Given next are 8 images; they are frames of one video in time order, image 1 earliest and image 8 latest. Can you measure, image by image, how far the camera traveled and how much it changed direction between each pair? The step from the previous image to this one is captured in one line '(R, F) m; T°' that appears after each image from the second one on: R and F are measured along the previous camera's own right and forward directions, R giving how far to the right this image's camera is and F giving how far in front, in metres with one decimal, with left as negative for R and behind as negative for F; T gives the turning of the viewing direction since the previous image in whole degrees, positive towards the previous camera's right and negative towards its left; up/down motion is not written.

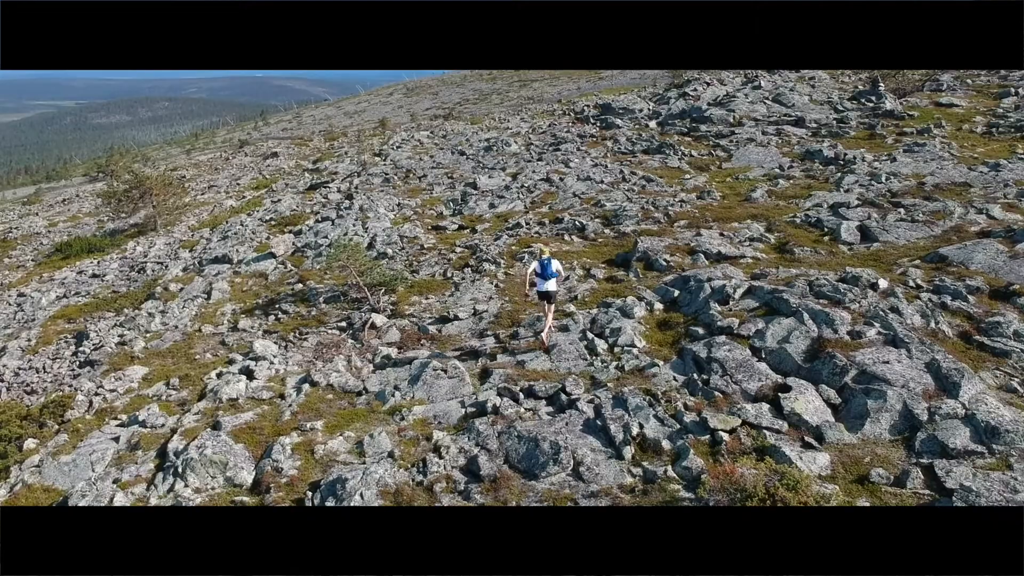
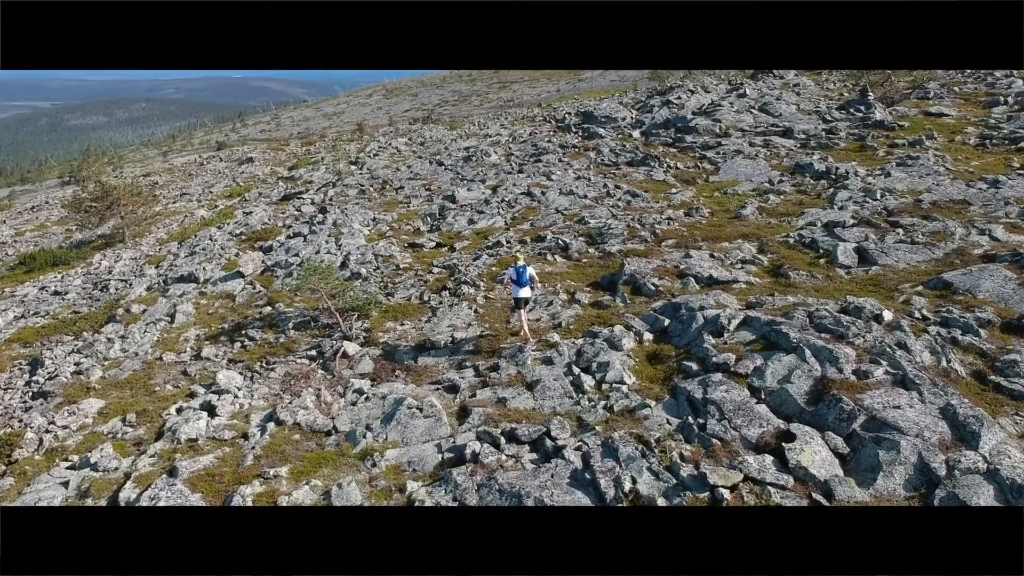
(0.0, +1.0) m; +1°
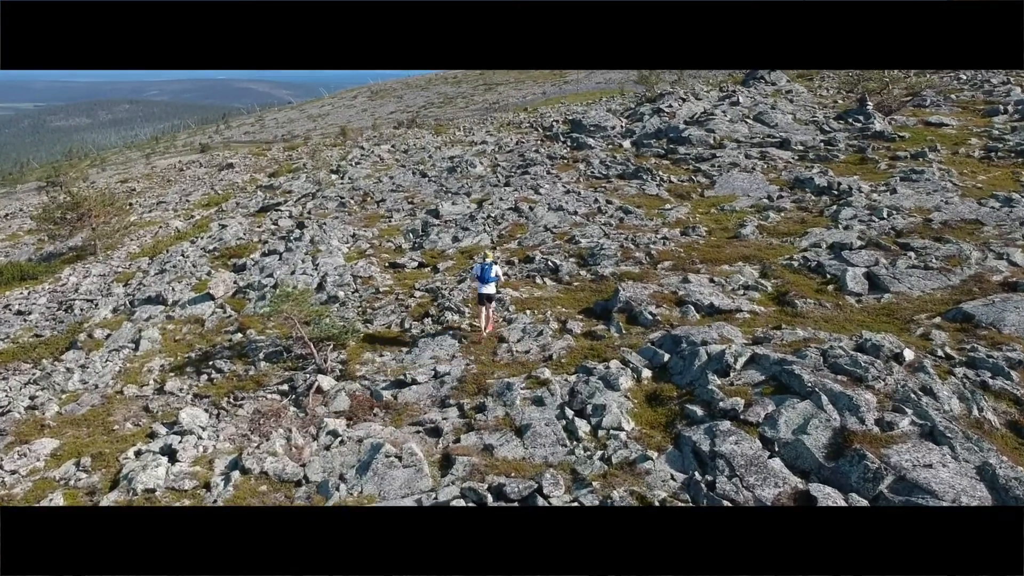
(0.0, +1.2) m; +1°
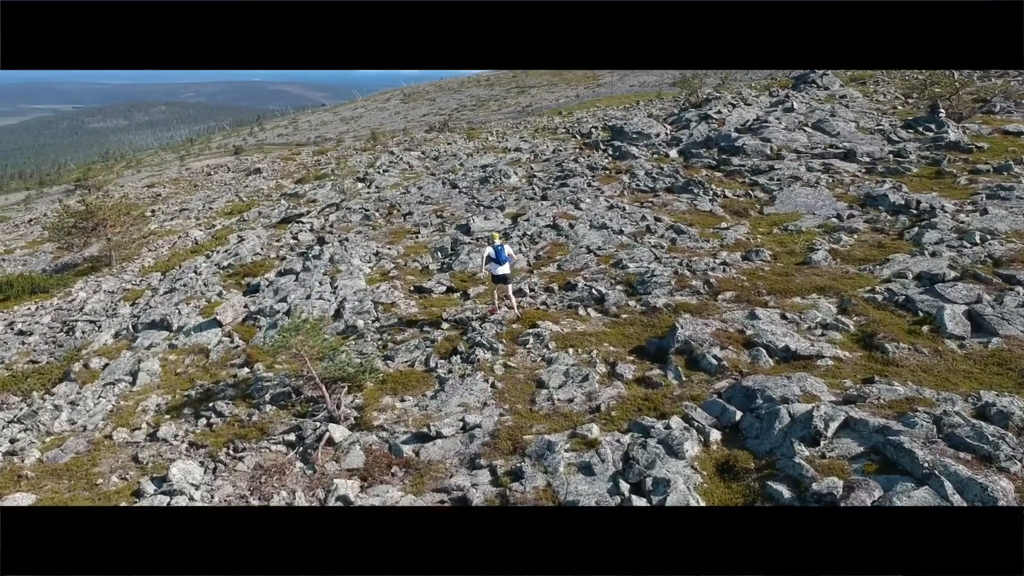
(-0.2, +2.2) m; -2°
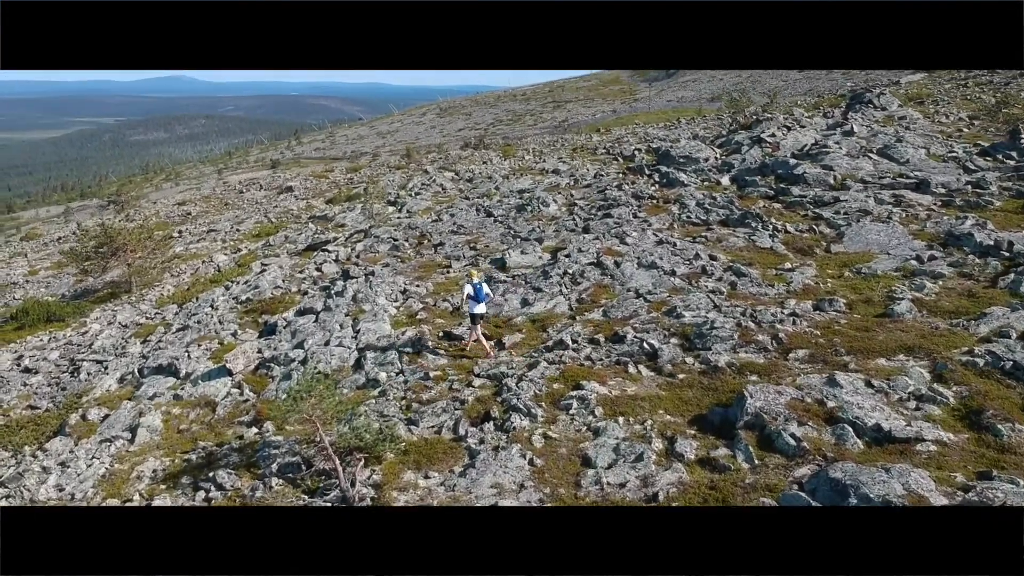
(-0.1, +2.0) m; -2°
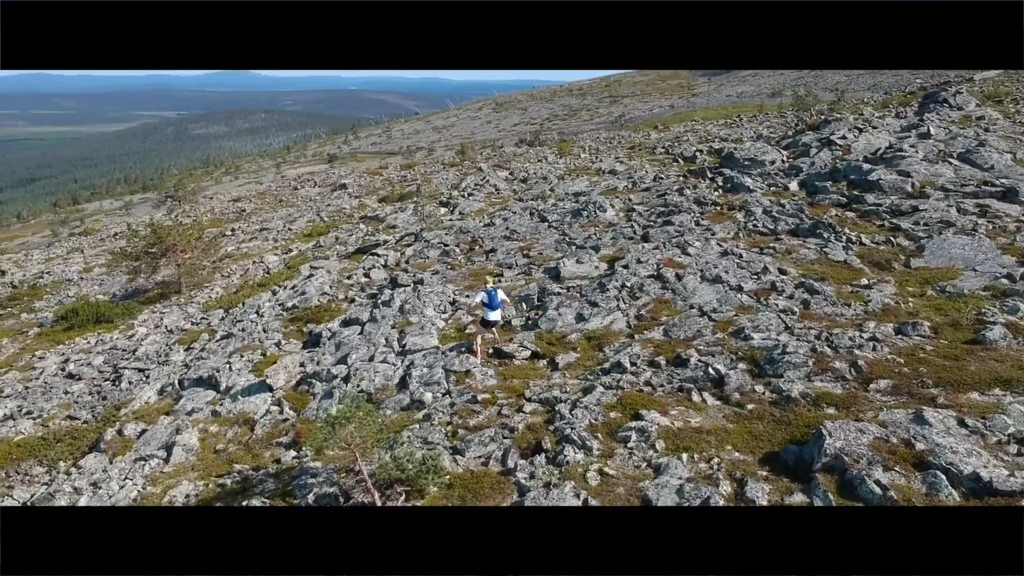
(0.0, +1.0) m; -3°
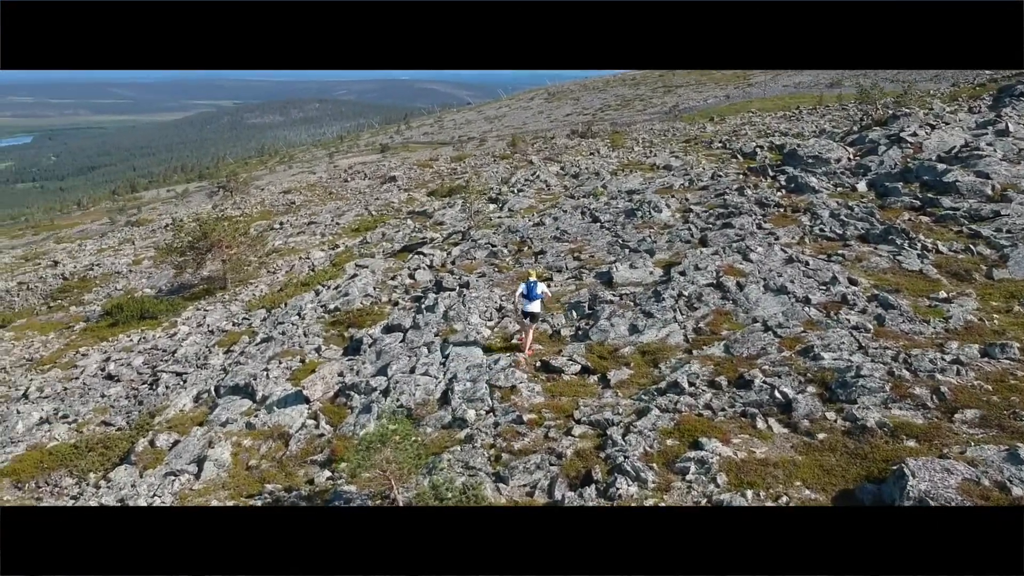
(0.0, +1.0) m; -3°
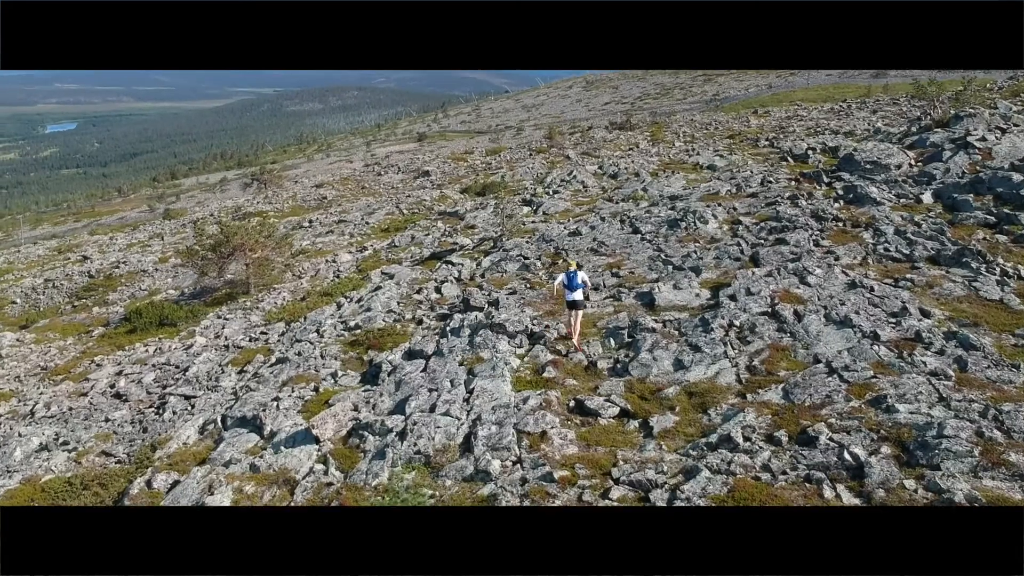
(+0.1, +1.6) m; -2°
